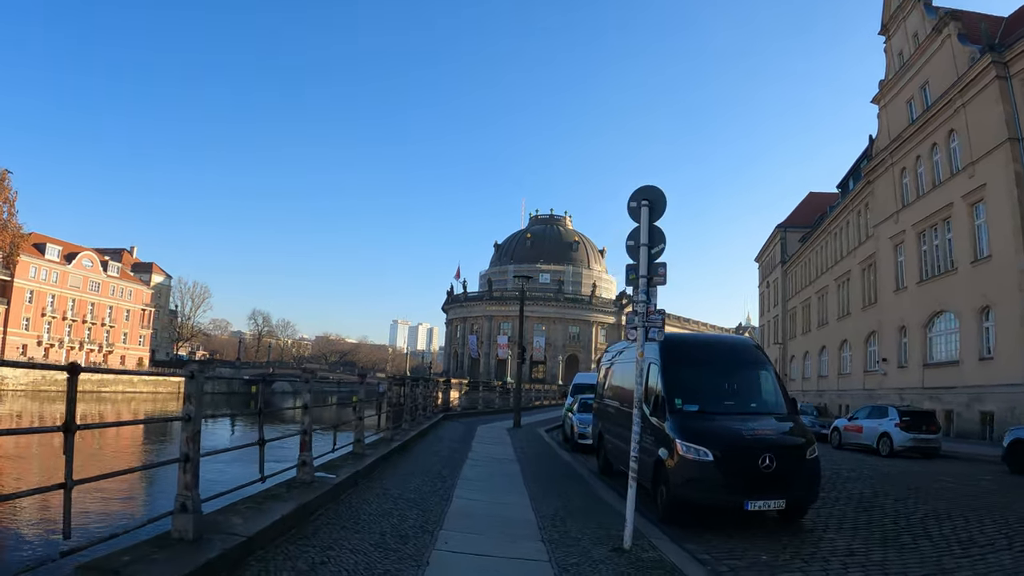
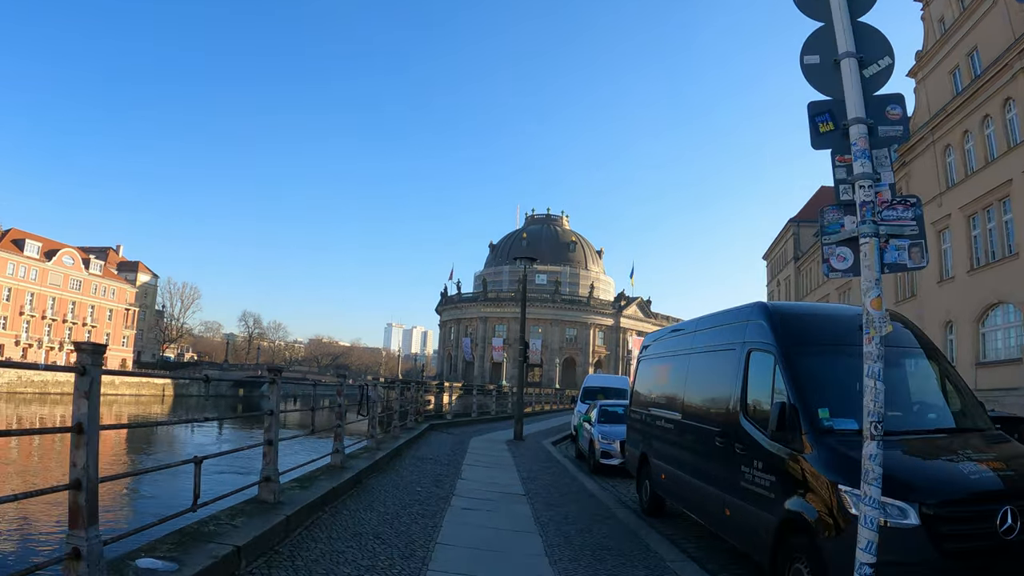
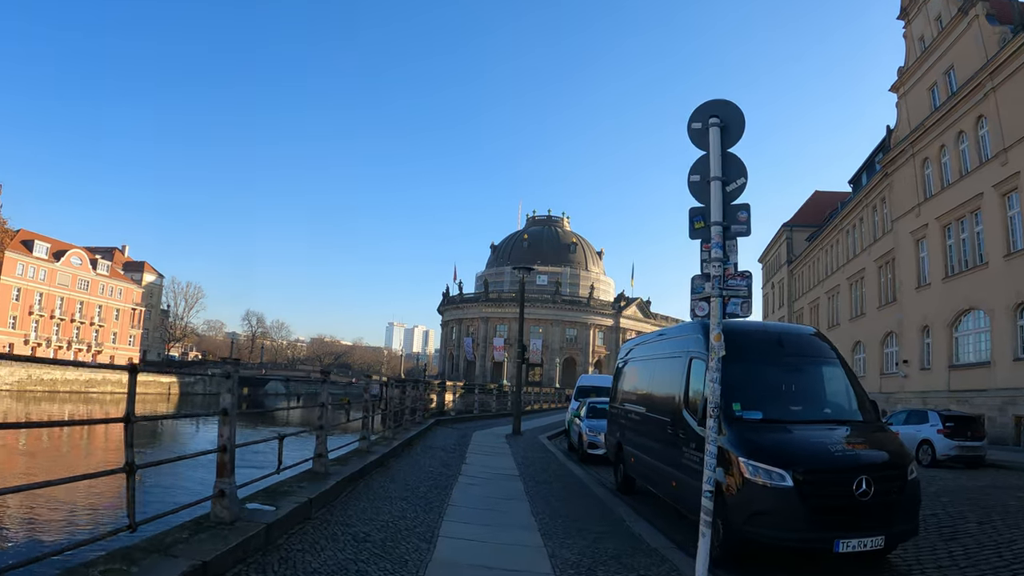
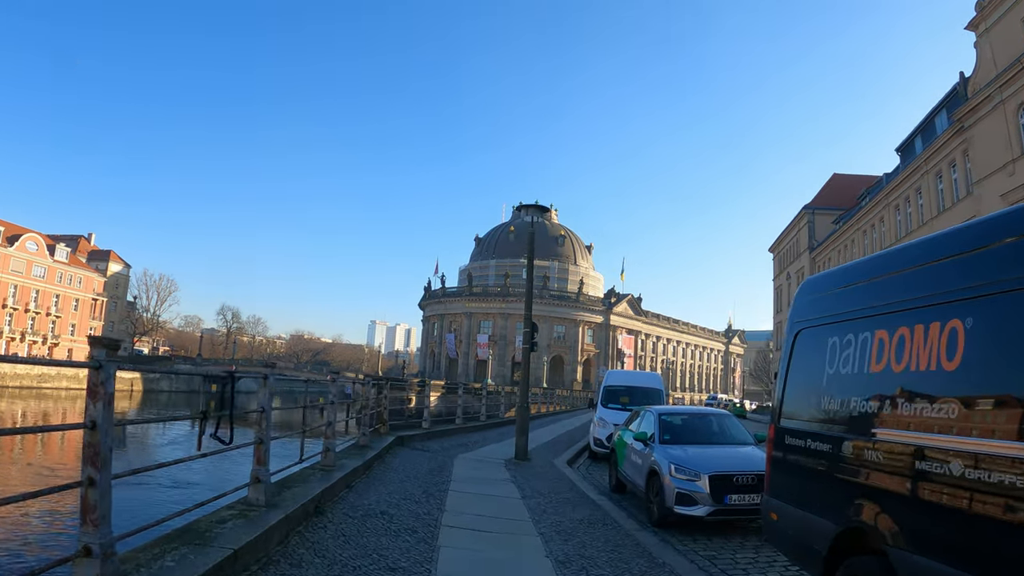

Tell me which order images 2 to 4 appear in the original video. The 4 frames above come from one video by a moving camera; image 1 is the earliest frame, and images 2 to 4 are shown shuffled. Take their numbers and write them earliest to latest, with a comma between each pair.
3, 2, 4
